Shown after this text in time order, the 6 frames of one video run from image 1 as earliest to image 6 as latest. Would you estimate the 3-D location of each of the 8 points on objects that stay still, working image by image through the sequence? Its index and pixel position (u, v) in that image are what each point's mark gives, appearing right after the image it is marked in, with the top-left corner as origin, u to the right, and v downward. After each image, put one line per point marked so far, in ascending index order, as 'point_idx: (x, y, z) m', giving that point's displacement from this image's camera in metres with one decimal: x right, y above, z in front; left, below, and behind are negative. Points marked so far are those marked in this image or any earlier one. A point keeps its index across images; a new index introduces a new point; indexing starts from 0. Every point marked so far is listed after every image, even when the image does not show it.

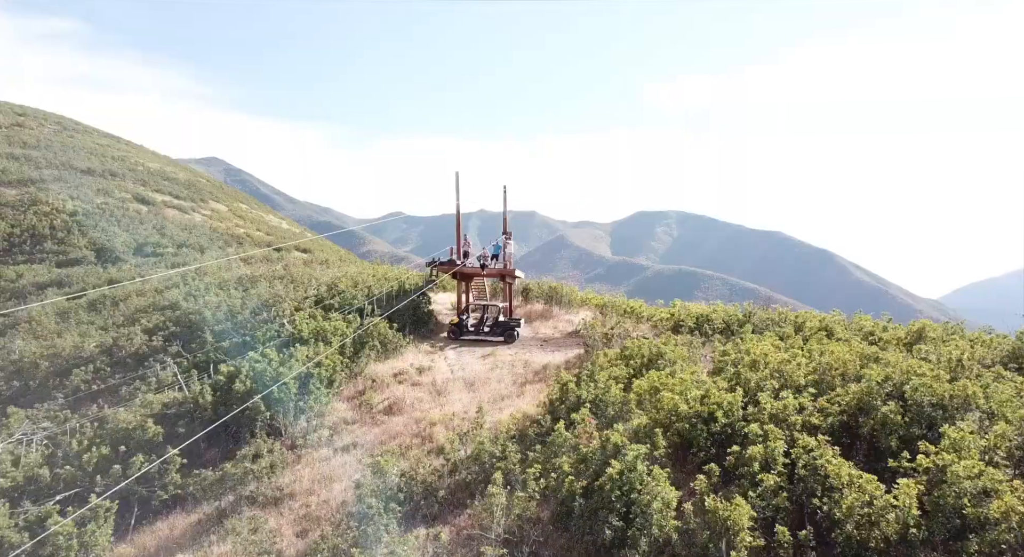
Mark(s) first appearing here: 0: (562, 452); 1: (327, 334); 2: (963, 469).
0: (+0.8, -2.6, +10.3) m
1: (-5.5, -1.6, +19.7) m
2: (+4.7, -2.0, +6.6) m
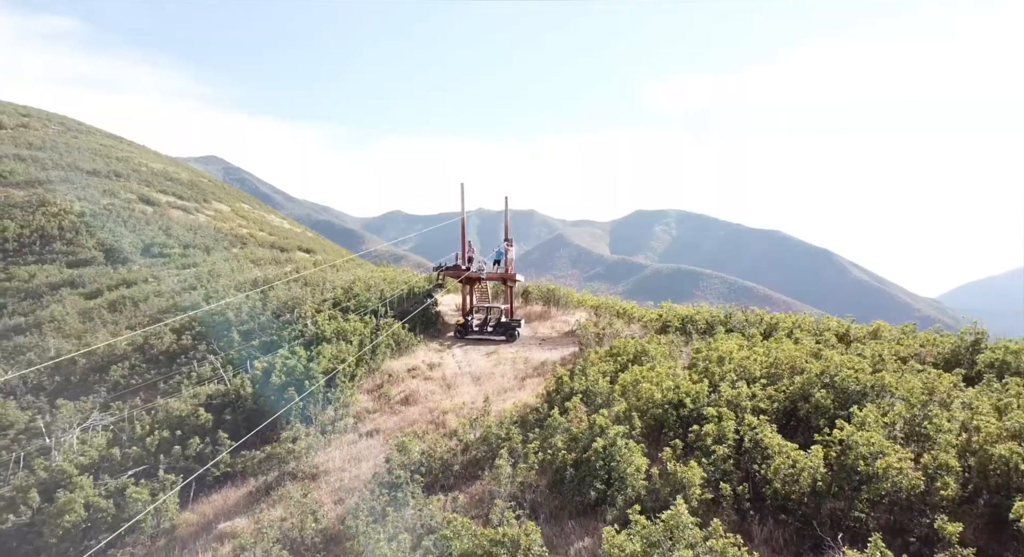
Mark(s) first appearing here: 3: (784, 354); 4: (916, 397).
0: (+0.8, -2.8, +12.5) m
1: (-5.5, -1.8, +22.0) m
2: (+4.7, -2.2, +8.8) m
3: (+5.4, -1.5, +13.1) m
4: (+6.4, -1.9, +10.4) m
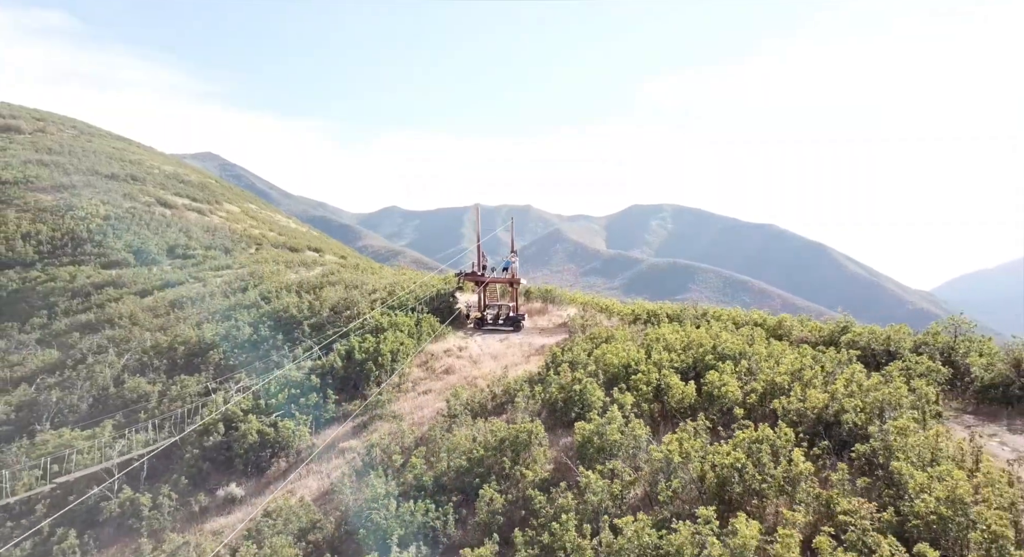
0: (+1.2, -3.1, +20.5) m
1: (-5.1, -2.0, +29.9) m
2: (+5.1, -2.6, +16.8) m
3: (+5.8, -1.8, +21.1) m
4: (+6.8, -2.2, +18.4) m
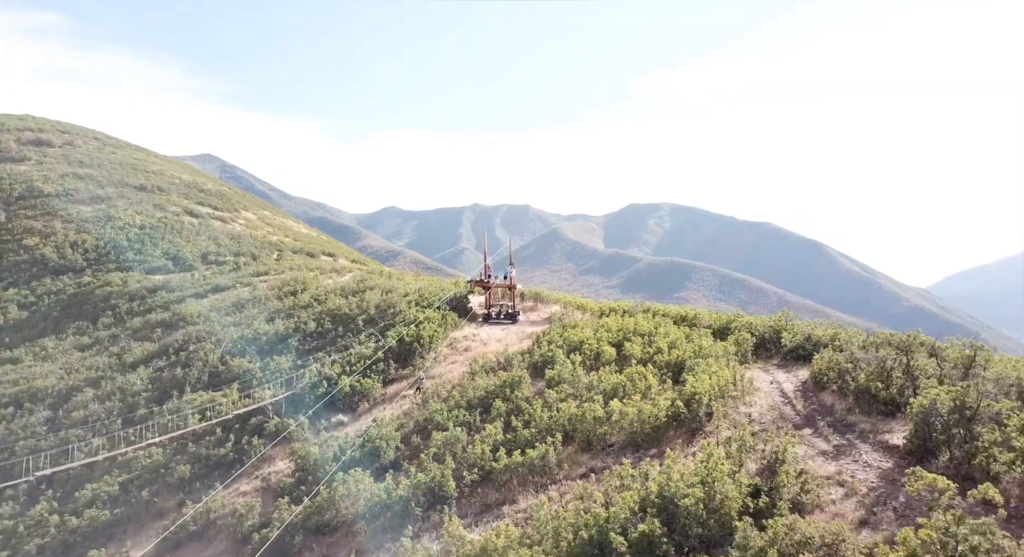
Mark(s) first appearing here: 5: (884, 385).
0: (+1.1, -3.6, +32.9) m
1: (-5.2, -2.5, +42.3) m
2: (+5.1, -3.0, +29.3) m
3: (+5.7, -2.2, +33.6) m
4: (+6.7, -2.6, +30.9) m
5: (+10.9, -3.1, +19.7) m
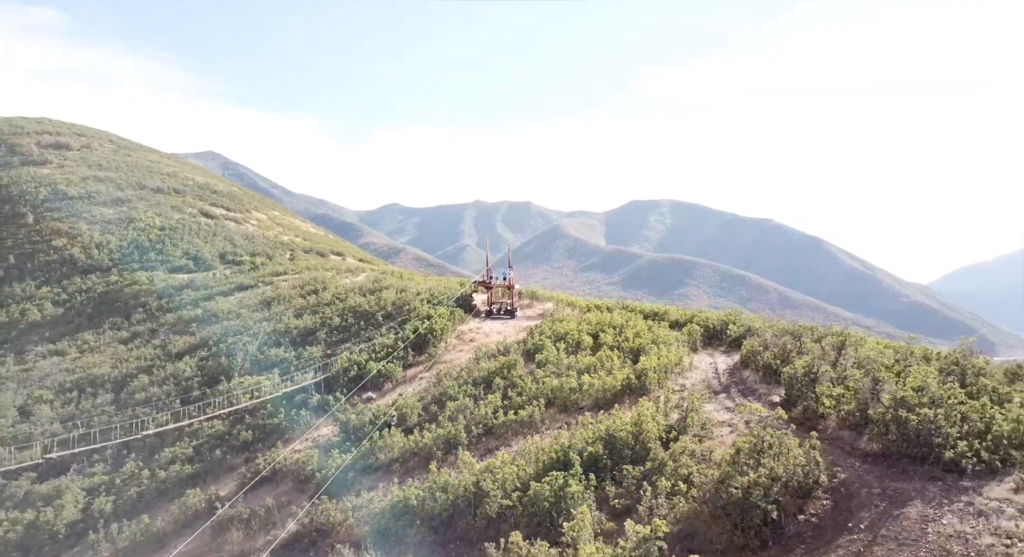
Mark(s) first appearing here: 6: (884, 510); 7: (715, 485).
0: (+1.0, -3.7, +40.1) m
1: (-5.4, -2.6, +49.6) m
2: (+4.9, -3.2, +36.5) m
3: (+5.5, -2.4, +40.8) m
4: (+6.5, -2.8, +38.0) m
5: (+10.7, -3.3, +26.9) m
6: (+8.6, -5.3, +15.4) m
7: (+5.1, -5.2, +17.1) m
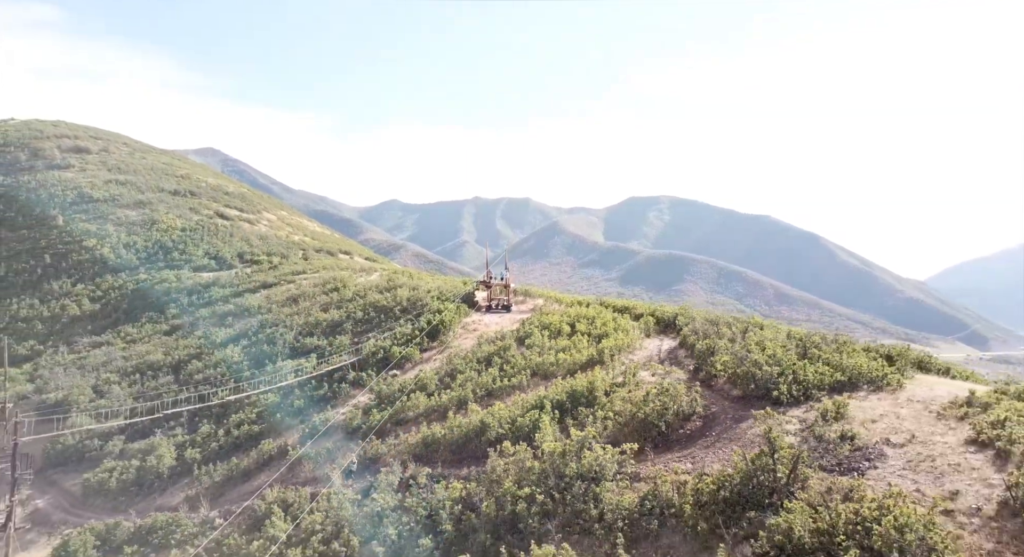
0: (+0.7, -3.8, +50.2) m
1: (-5.7, -2.7, +59.6) m
2: (+4.6, -3.3, +46.5) m
3: (+5.2, -2.5, +50.8) m
4: (+6.2, -2.9, +48.1) m
5: (+10.4, -3.5, +36.9) m
6: (+8.3, -5.5, +25.5) m
7: (+4.8, -5.5, +27.1) m
